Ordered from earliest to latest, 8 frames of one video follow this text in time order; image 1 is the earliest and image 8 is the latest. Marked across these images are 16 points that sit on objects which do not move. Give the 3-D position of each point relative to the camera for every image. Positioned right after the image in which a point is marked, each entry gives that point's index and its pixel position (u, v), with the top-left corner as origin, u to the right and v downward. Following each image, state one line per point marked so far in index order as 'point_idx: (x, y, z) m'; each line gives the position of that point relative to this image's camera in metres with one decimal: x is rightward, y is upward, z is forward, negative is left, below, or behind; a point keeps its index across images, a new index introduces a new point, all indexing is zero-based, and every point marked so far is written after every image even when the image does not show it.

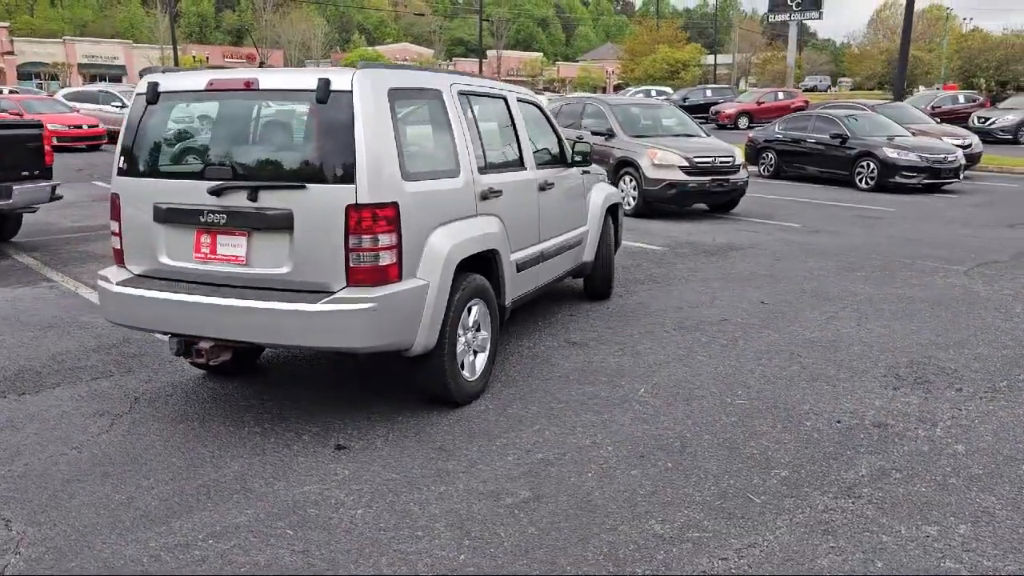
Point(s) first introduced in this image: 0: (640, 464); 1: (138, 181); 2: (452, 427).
0: (+0.6, -0.8, +4.1) m
1: (-2.0, +0.6, +4.5) m
2: (-0.3, -0.8, +4.6) m
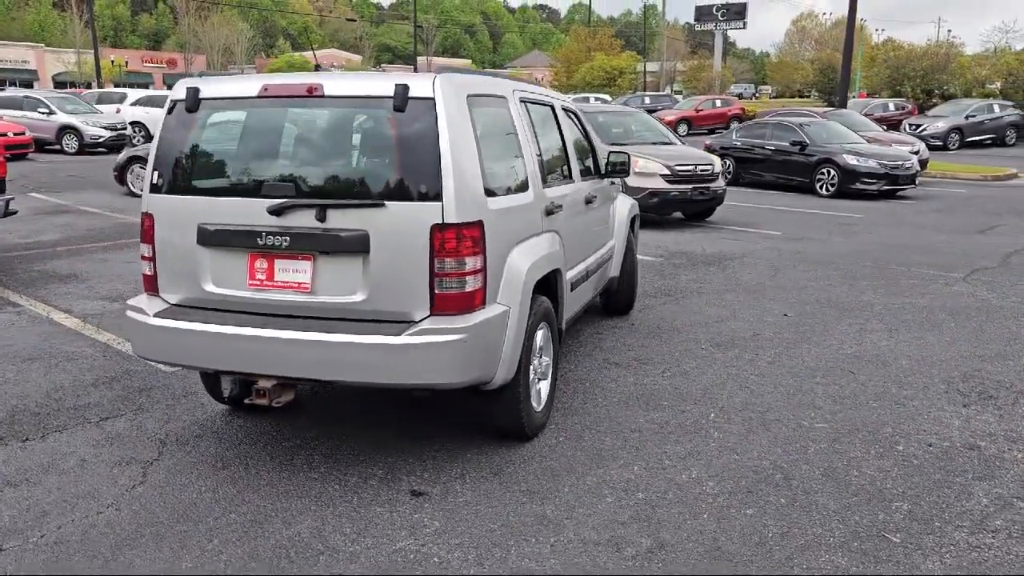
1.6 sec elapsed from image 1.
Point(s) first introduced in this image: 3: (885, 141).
0: (+1.1, -1.0, +3.8) m
1: (-1.6, +0.4, +4.0) m
2: (+0.1, -0.9, +4.2) m
3: (+8.2, +3.3, +18.7) m
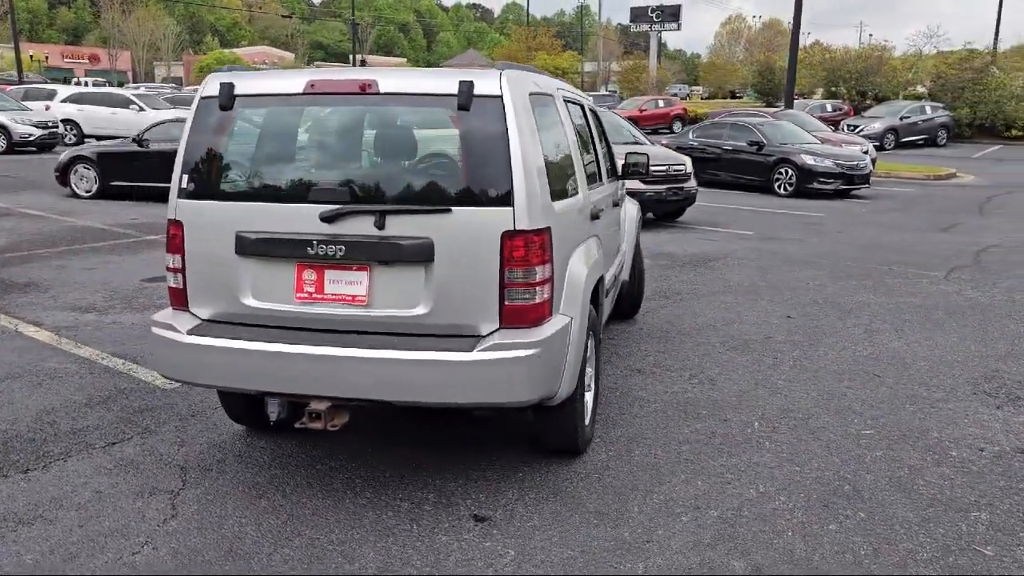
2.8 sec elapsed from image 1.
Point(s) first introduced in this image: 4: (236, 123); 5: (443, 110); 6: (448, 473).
0: (+1.4, -1.0, +3.7) m
1: (-1.3, +0.3, +3.6) m
2: (+0.4, -0.9, +4.0) m
3: (+7.3, +3.3, +19.1) m
4: (-1.3, +0.7, +3.7) m
5: (-0.2, +0.7, +3.5) m
6: (-0.3, -0.9, +4.1) m
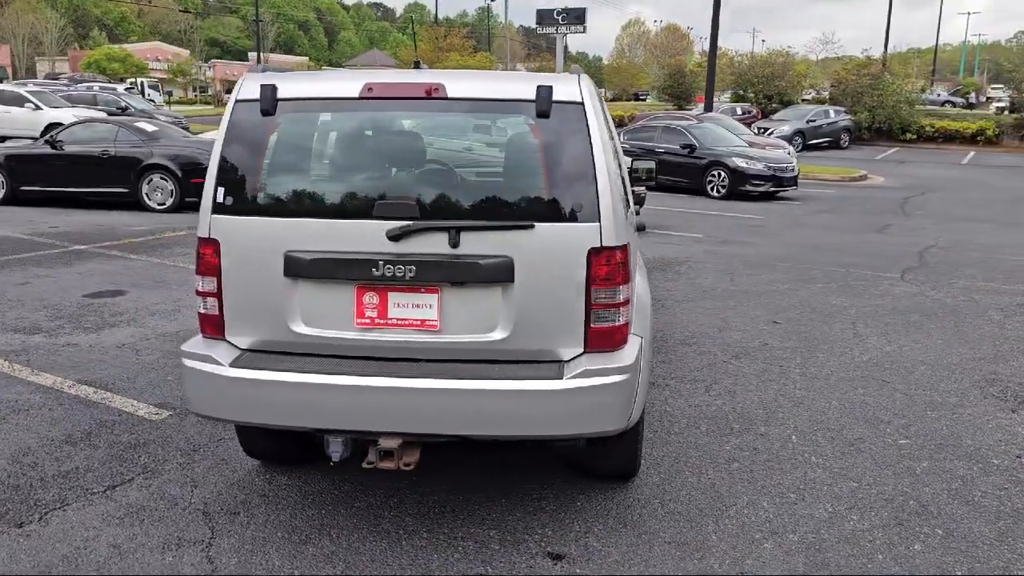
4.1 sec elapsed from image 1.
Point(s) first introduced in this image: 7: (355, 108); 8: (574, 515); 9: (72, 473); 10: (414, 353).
0: (+1.7, -1.0, +3.6) m
1: (-1.0, +0.2, +3.2) m
2: (+0.6, -1.0, +3.8) m
3: (+5.8, +3.3, +19.6) m
4: (-1.0, +0.6, +3.3) m
5: (+0.1, +0.7, +3.2) m
6: (0.0, -1.0, +3.8) m
7: (-0.6, +0.7, +3.3) m
8: (+0.3, -1.0, +3.7) m
9: (-2.1, -0.9, +4.1) m
10: (-0.4, -0.3, +3.2) m
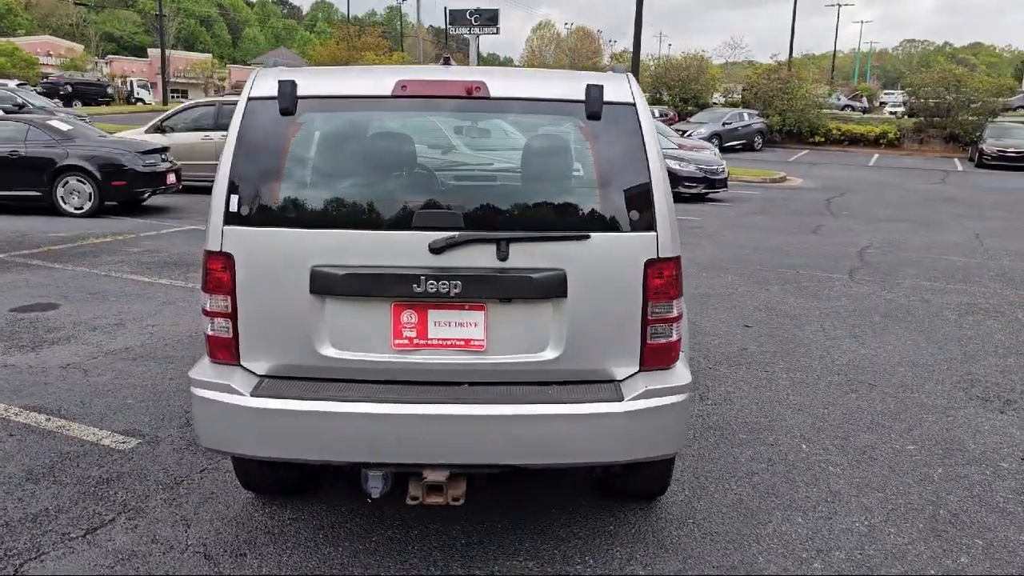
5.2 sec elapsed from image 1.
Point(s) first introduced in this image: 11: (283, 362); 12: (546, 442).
0: (+1.8, -1.1, +3.5) m
1: (-0.9, +0.2, +2.9) m
2: (+0.7, -1.0, +3.6) m
3: (+4.2, +3.3, +19.9) m
4: (-0.9, +0.6, +3.0) m
5: (+0.2, +0.6, +3.0) m
6: (+0.1, -1.0, +3.6) m
7: (-0.4, +0.6, +3.0) m
8: (+0.4, -1.0, +3.5) m
9: (-2.0, -1.0, +3.7) m
10: (-0.2, -0.3, +3.0) m
11: (-0.8, -0.3, +3.0) m
12: (+0.1, -0.5, +2.8) m
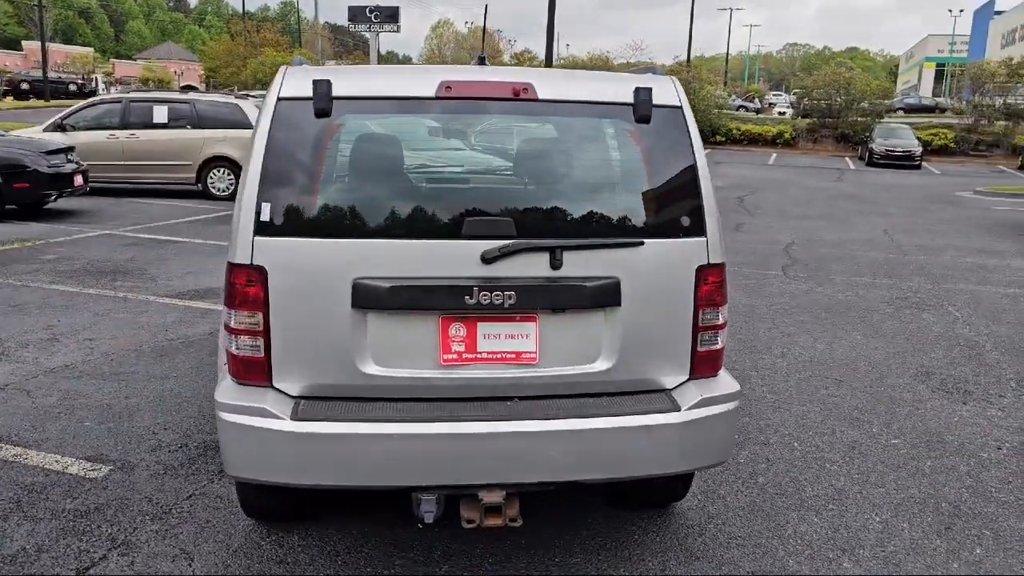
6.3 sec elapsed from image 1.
0: (+1.9, -1.1, +3.6) m
1: (-0.7, +0.1, +2.7) m
2: (+0.8, -1.0, +3.6) m
3: (+2.3, +3.4, +20.1) m
4: (-0.7, +0.5, +2.8) m
5: (+0.4, +0.6, +2.9) m
6: (+0.2, -1.1, +3.5) m
7: (-0.3, +0.6, +2.8) m
8: (+0.5, -1.1, +3.5) m
9: (-1.9, -1.1, +3.3) m
10: (0.0, -0.3, +2.8) m
11: (-0.6, -0.3, +2.8) m
12: (+0.3, -0.5, +2.8) m
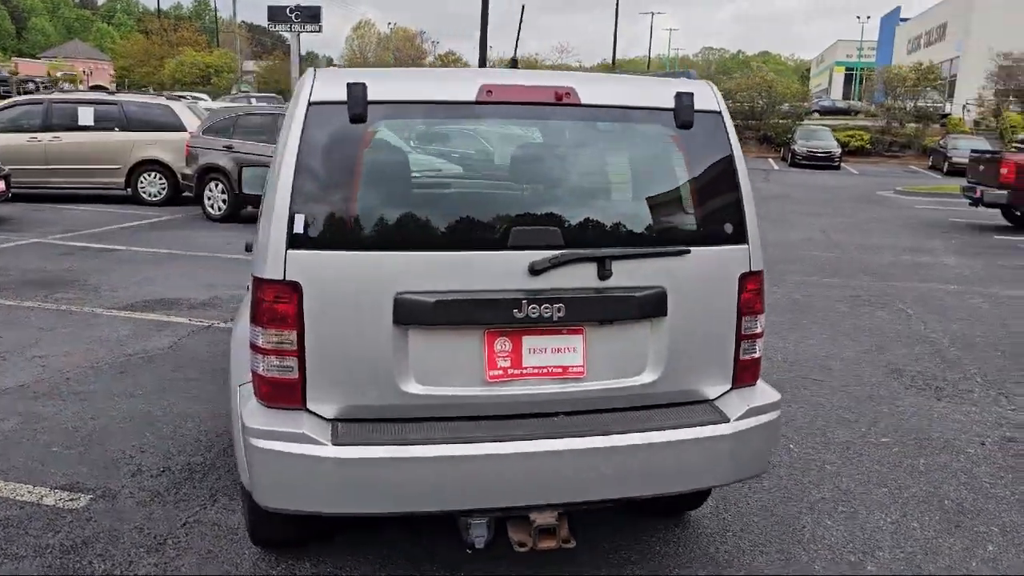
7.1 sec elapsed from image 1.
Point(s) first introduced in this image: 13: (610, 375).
0: (+2.0, -1.1, +3.7) m
1: (-0.5, +0.1, +2.5) m
2: (+0.9, -1.1, +3.6) m
3: (+0.8, +3.3, +20.2) m
4: (-0.6, +0.5, +2.6) m
5: (+0.5, +0.5, +2.9) m
6: (+0.3, -1.1, +3.4) m
7: (-0.2, +0.6, +2.7) m
8: (+0.6, -1.1, +3.4) m
9: (-1.8, -1.1, +3.0) m
10: (+0.1, -0.4, +2.7) m
11: (-0.5, -0.4, +2.6) m
12: (+0.4, -0.6, +2.7) m
13: (+0.3, -0.3, +2.7) m
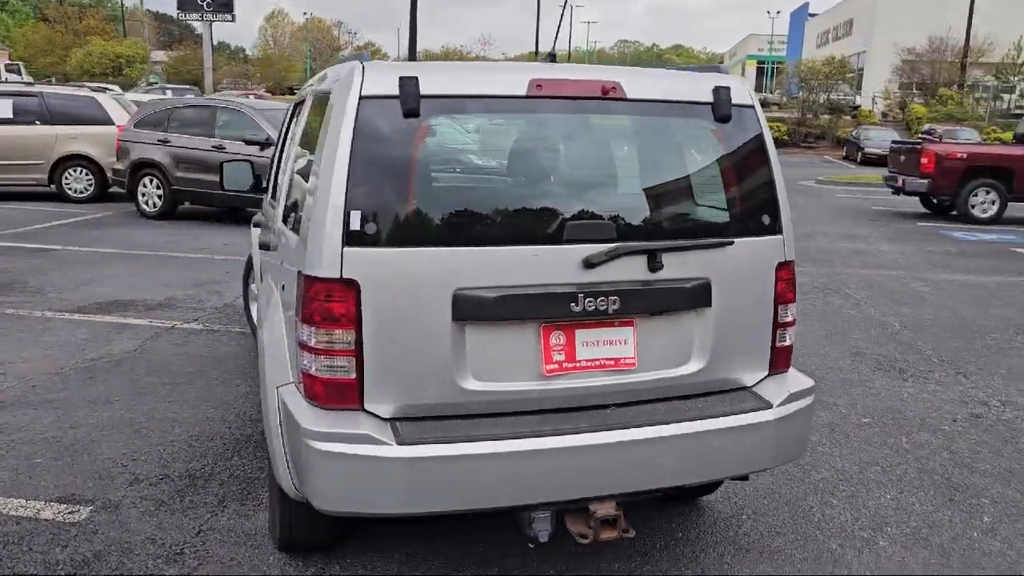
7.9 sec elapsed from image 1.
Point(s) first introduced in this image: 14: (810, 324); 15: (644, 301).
0: (+2.1, -1.0, +3.9) m
1: (-0.4, +0.1, +2.5) m
2: (+1.0, -1.0, +3.7) m
3: (-0.7, +3.5, +20.1) m
4: (-0.4, +0.5, +2.6) m
5: (+0.6, +0.6, +2.9) m
6: (+0.4, -1.1, +3.4) m
7: (0.0, +0.6, +2.7) m
8: (+0.7, -1.1, +3.5) m
9: (-1.6, -1.1, +2.9) m
10: (+0.3, -0.4, +2.7) m
11: (-0.3, -0.3, +2.6) m
12: (+0.6, -0.6, +2.7) m
13: (+0.5, -0.3, +2.8) m
14: (+2.6, -0.3, +7.4) m
15: (+0.4, 0.0, +2.7) m
